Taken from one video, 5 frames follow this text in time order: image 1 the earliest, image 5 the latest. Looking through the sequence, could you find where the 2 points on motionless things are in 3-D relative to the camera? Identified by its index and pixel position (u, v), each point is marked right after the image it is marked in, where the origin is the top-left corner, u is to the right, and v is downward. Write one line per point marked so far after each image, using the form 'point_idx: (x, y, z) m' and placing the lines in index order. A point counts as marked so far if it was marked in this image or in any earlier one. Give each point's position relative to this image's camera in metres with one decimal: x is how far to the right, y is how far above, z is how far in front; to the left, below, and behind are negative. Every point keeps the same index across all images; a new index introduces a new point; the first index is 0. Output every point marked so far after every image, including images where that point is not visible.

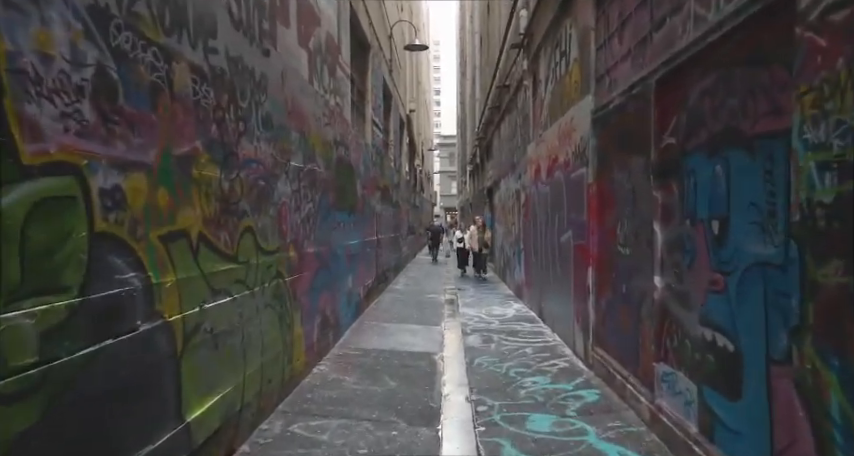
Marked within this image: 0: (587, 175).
0: (+1.7, +0.5, +6.5) m
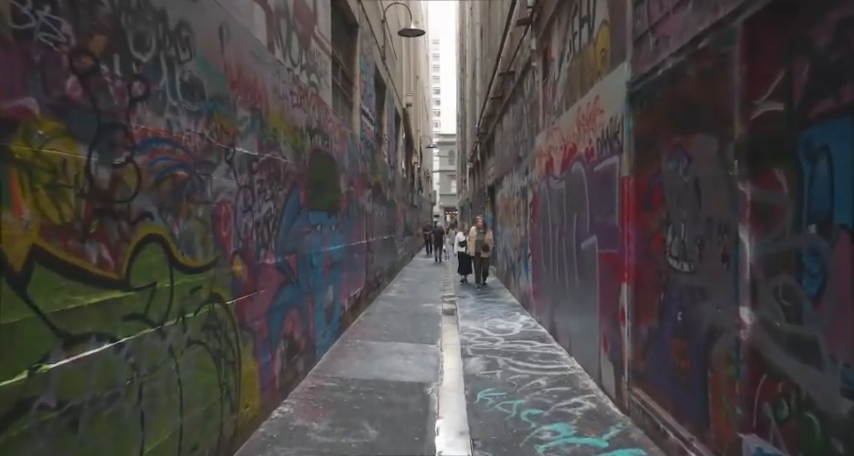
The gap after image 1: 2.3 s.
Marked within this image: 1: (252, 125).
0: (+1.6, +0.5, +5.2) m
1: (-1.4, +0.8, +4.9) m
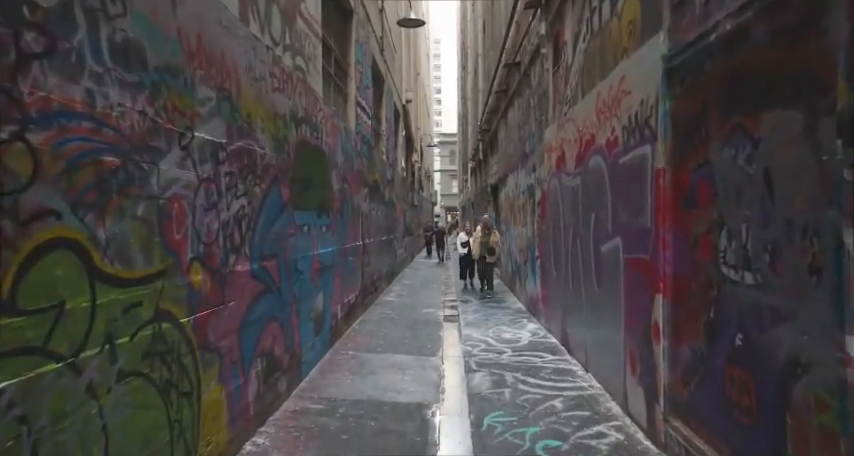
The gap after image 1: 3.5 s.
0: (+1.6, +0.5, +4.4) m
1: (-1.4, +0.8, +4.1) m
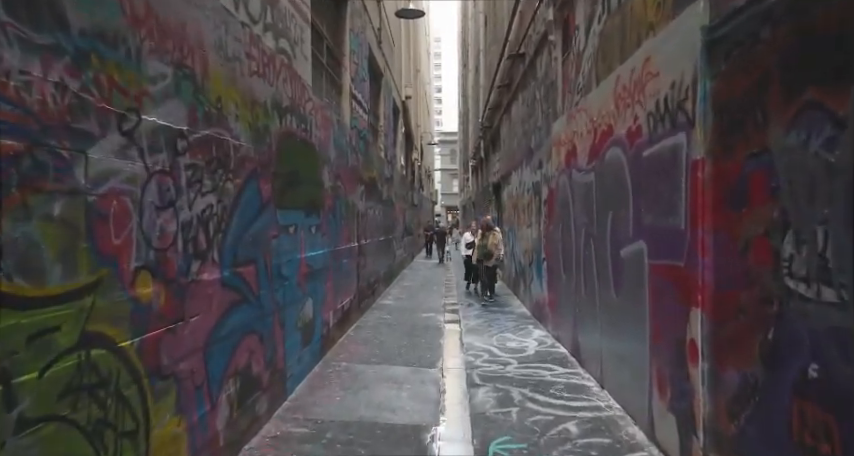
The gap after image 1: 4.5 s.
0: (+1.6, +0.5, +3.7) m
1: (-1.4, +0.8, +3.5) m
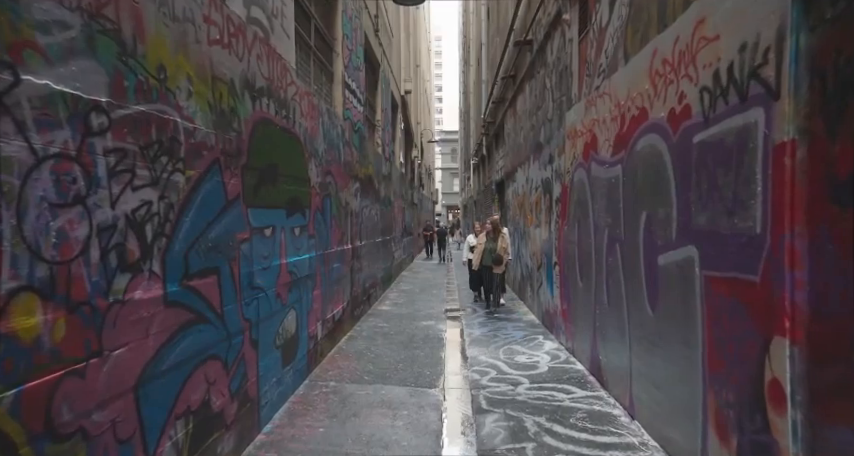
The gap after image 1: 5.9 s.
0: (+1.6, +0.5, +2.8) m
1: (-1.4, +0.8, +2.6) m
